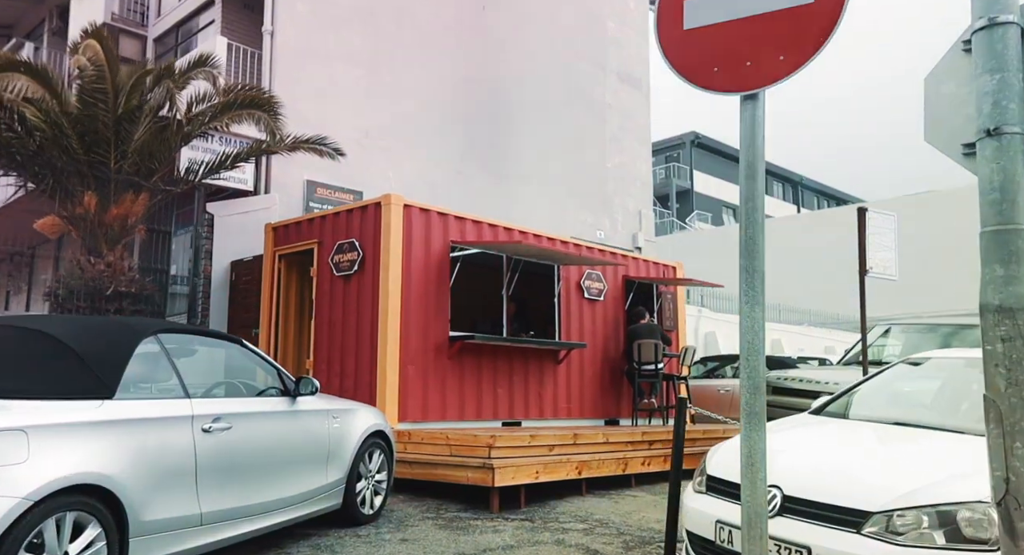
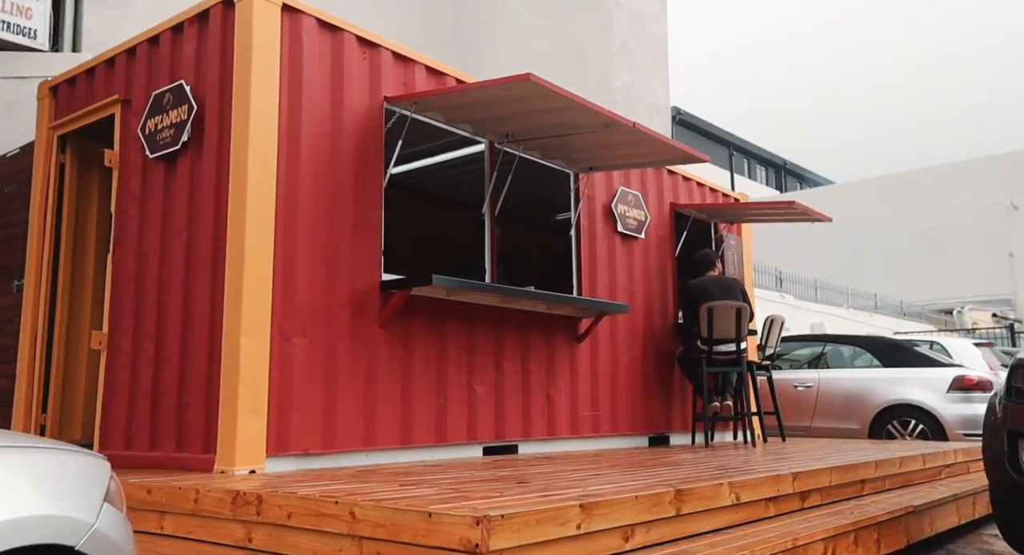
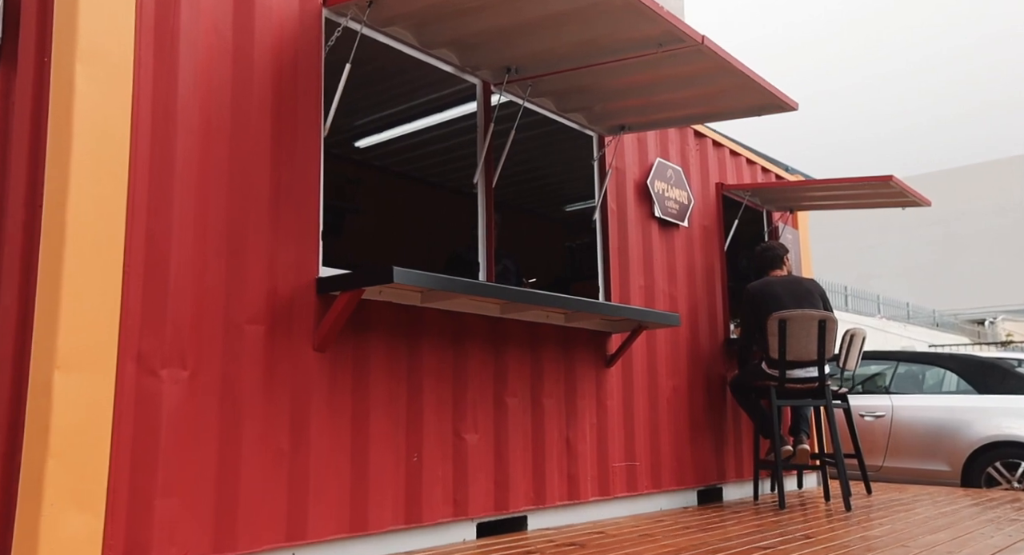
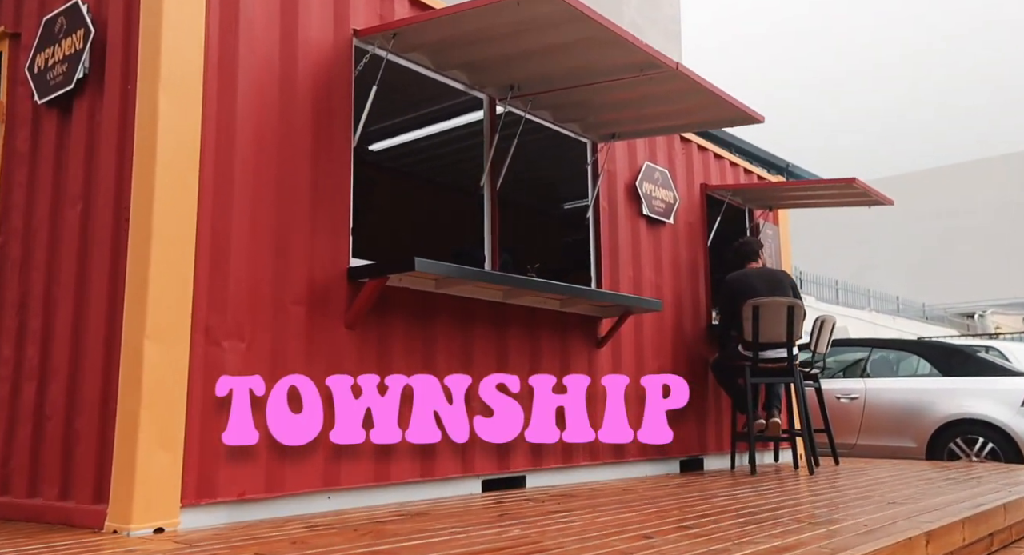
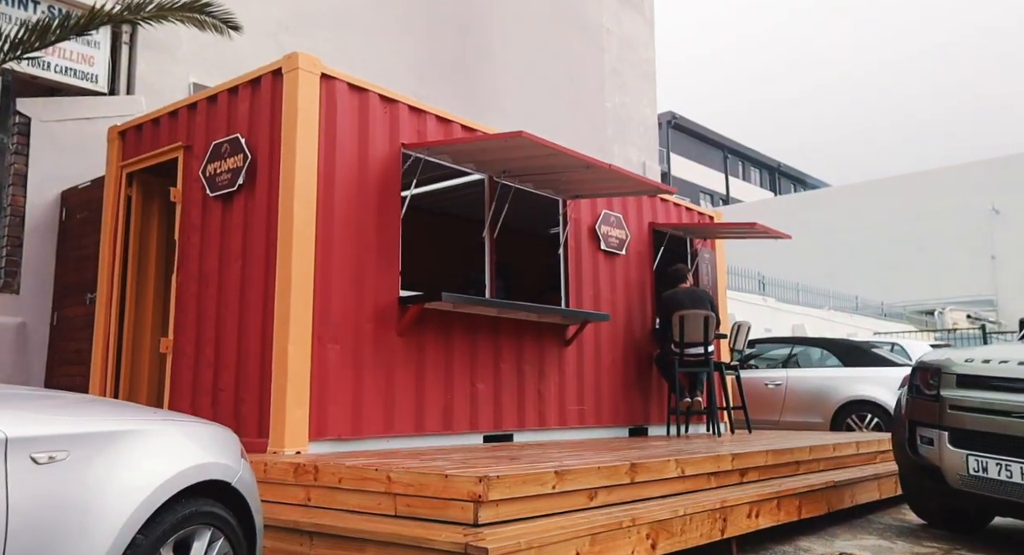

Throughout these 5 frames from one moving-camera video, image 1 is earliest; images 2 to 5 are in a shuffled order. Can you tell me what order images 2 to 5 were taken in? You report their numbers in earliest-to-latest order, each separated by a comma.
5, 2, 4, 3
